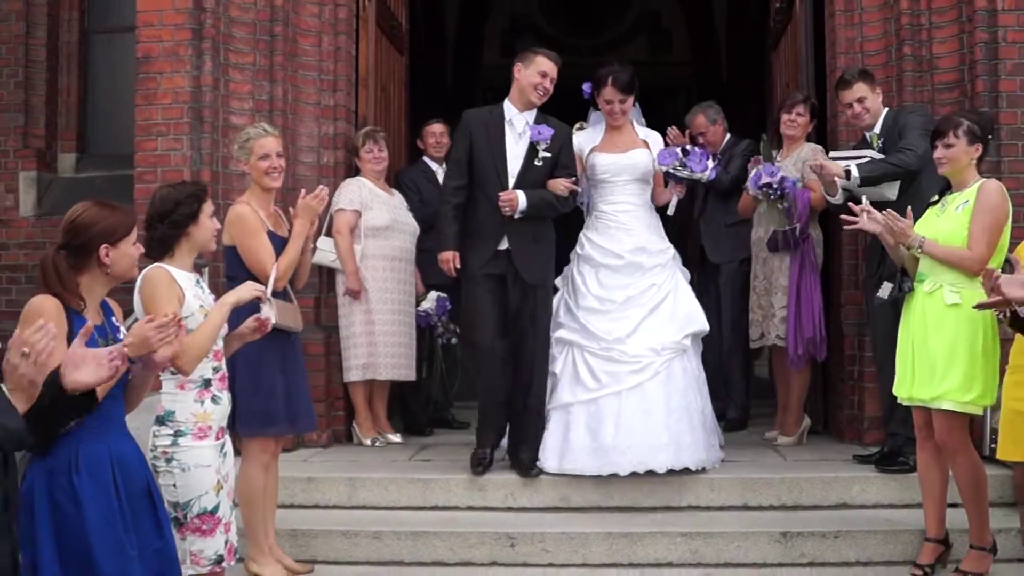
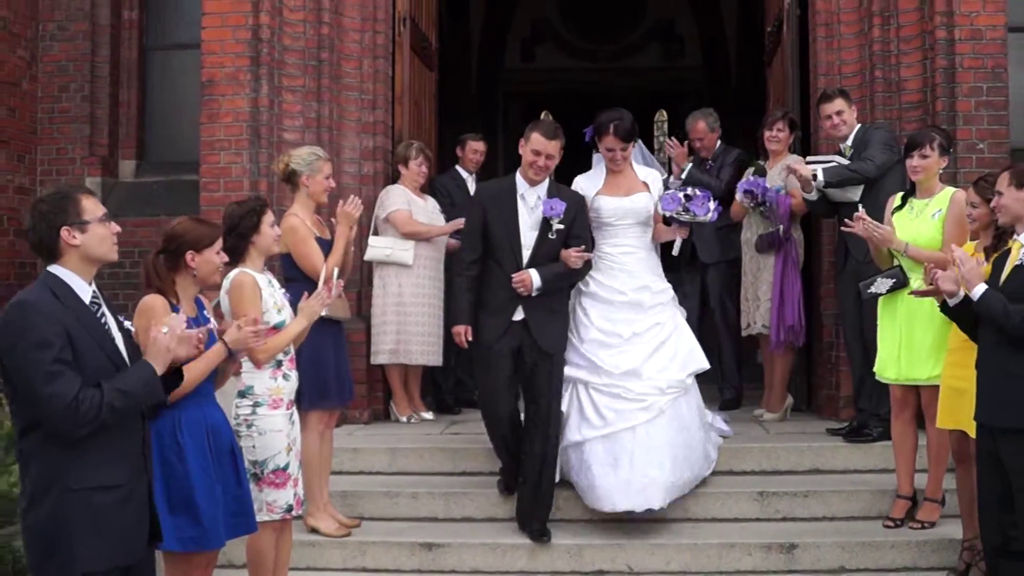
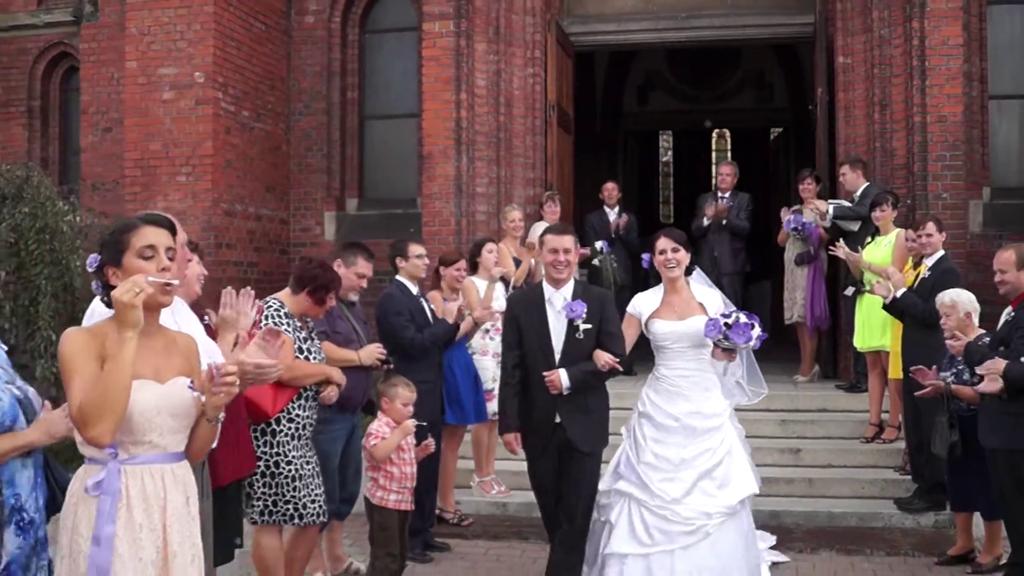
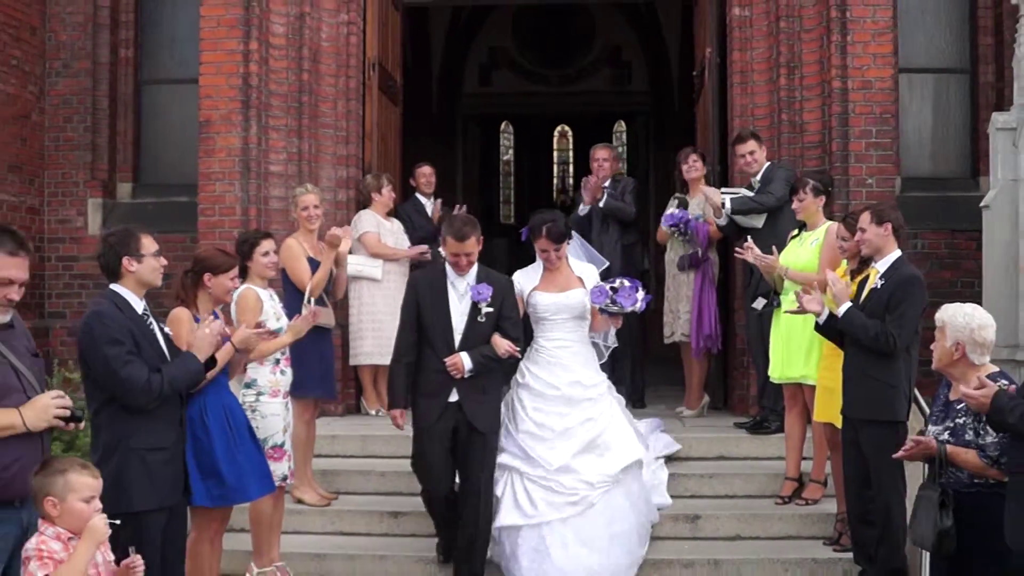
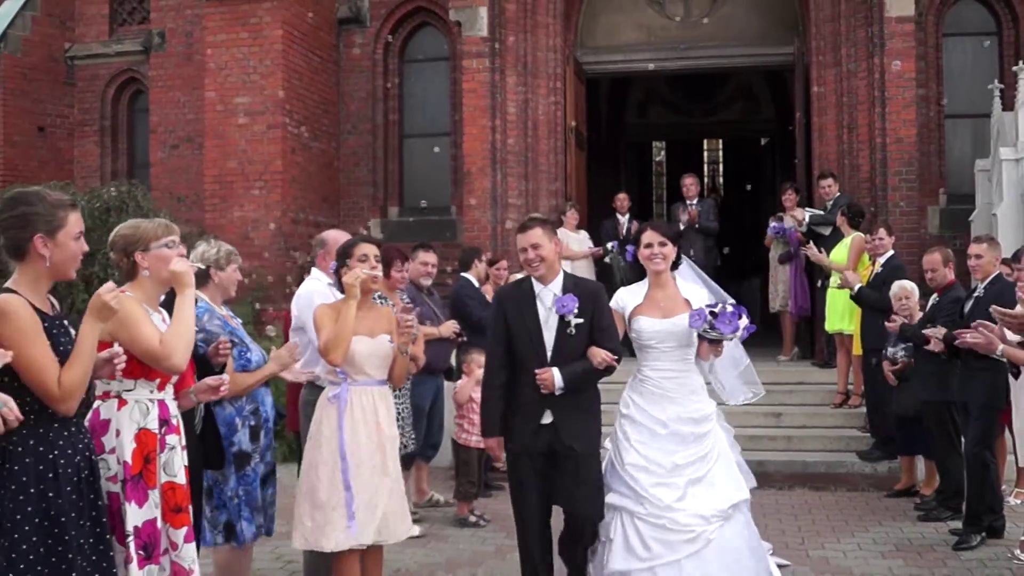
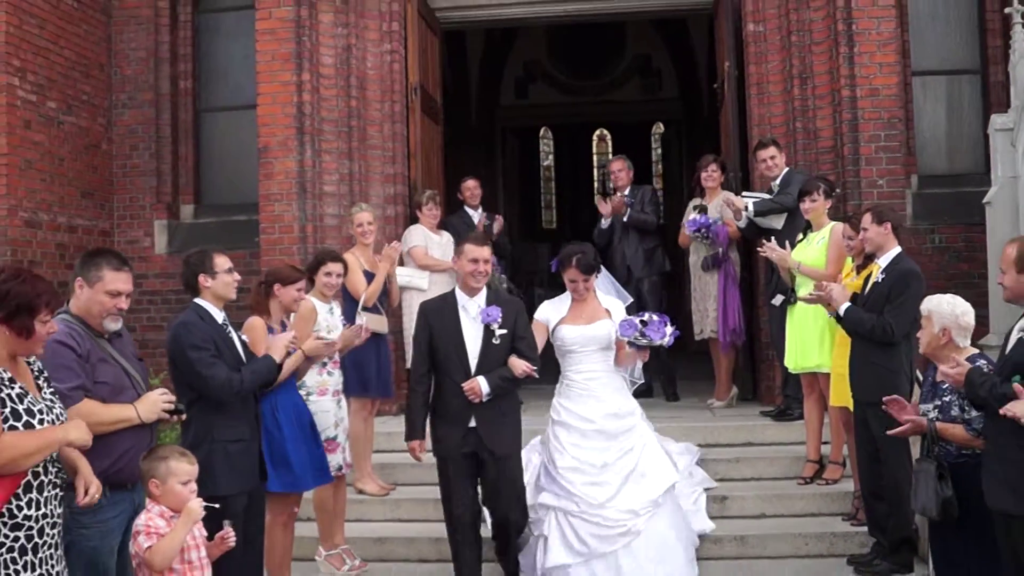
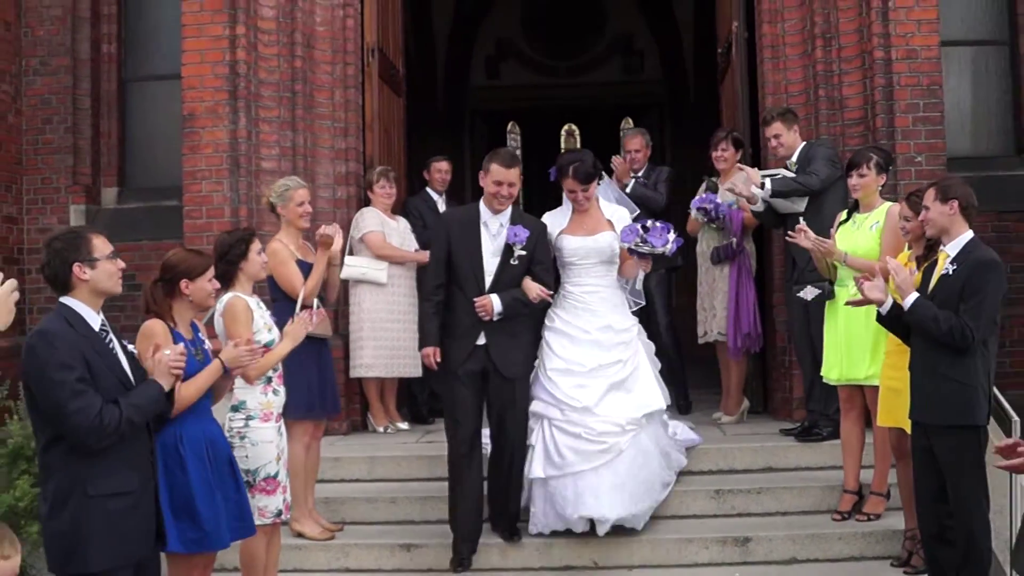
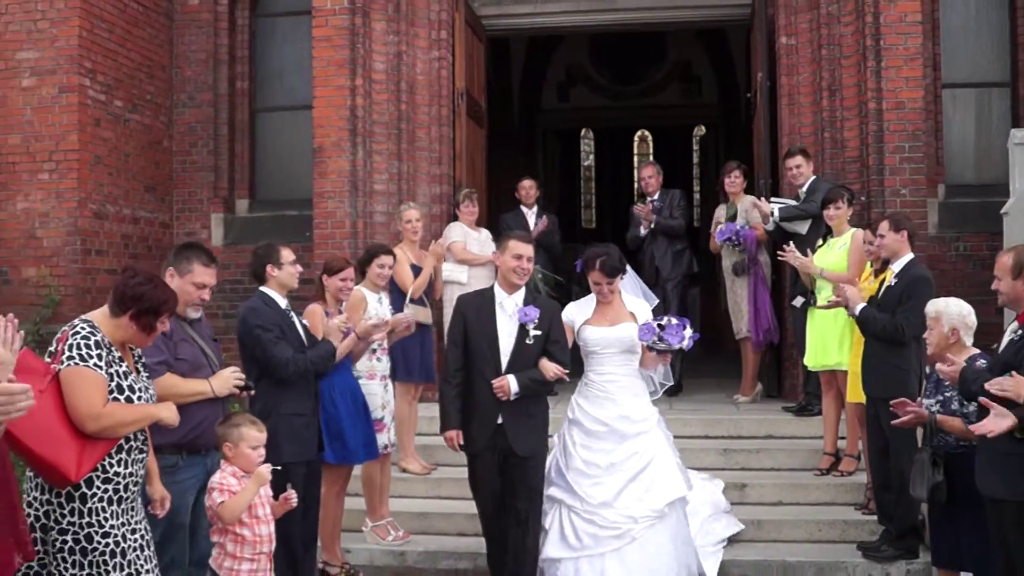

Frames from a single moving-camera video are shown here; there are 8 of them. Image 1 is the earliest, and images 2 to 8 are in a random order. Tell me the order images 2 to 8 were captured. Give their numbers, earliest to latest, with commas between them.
2, 7, 4, 6, 8, 3, 5
